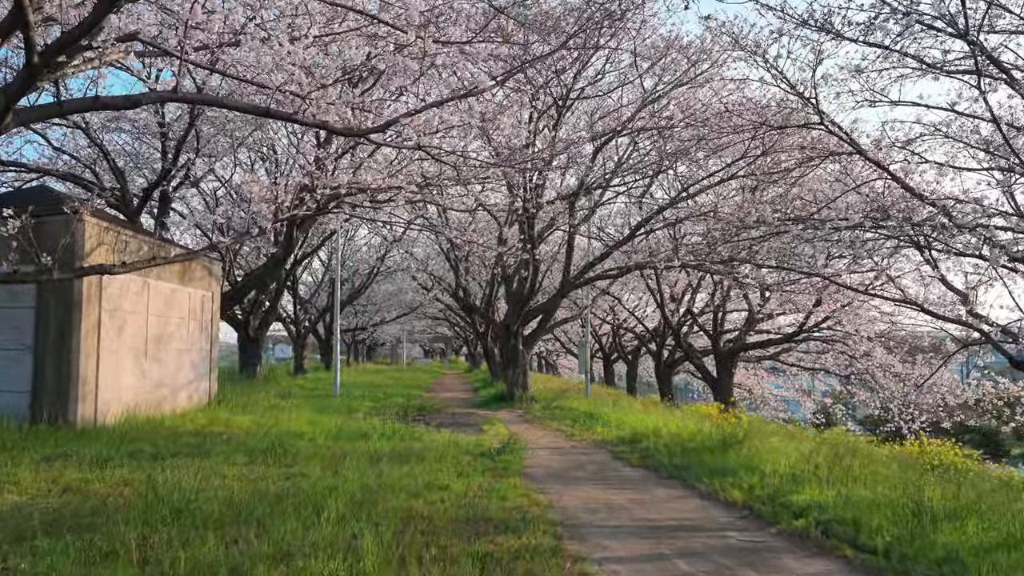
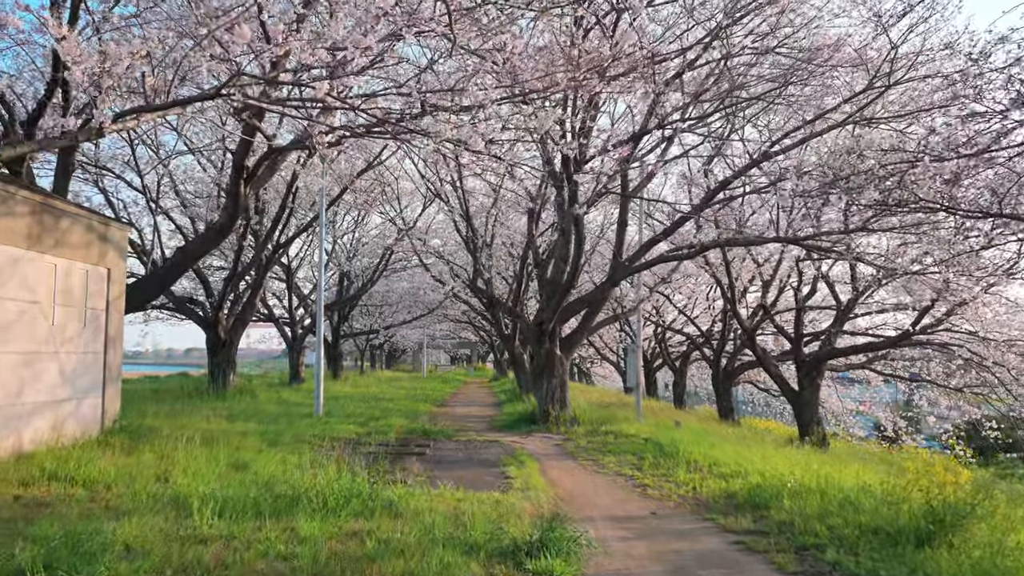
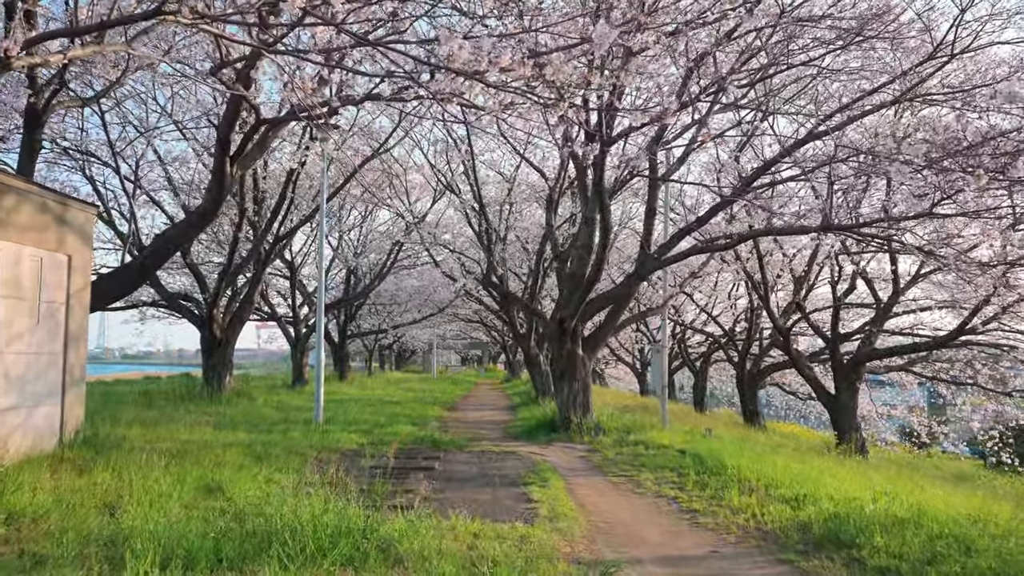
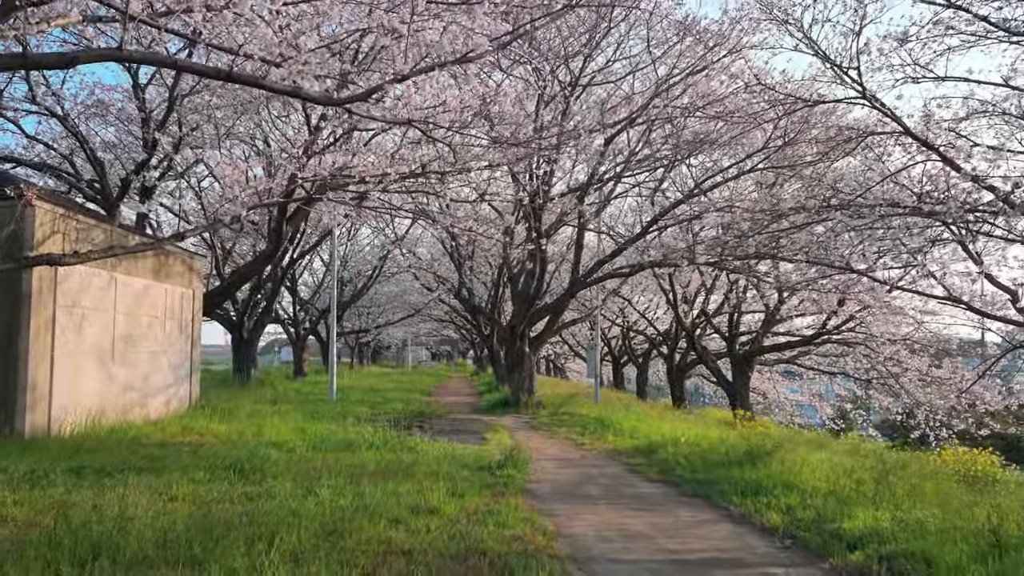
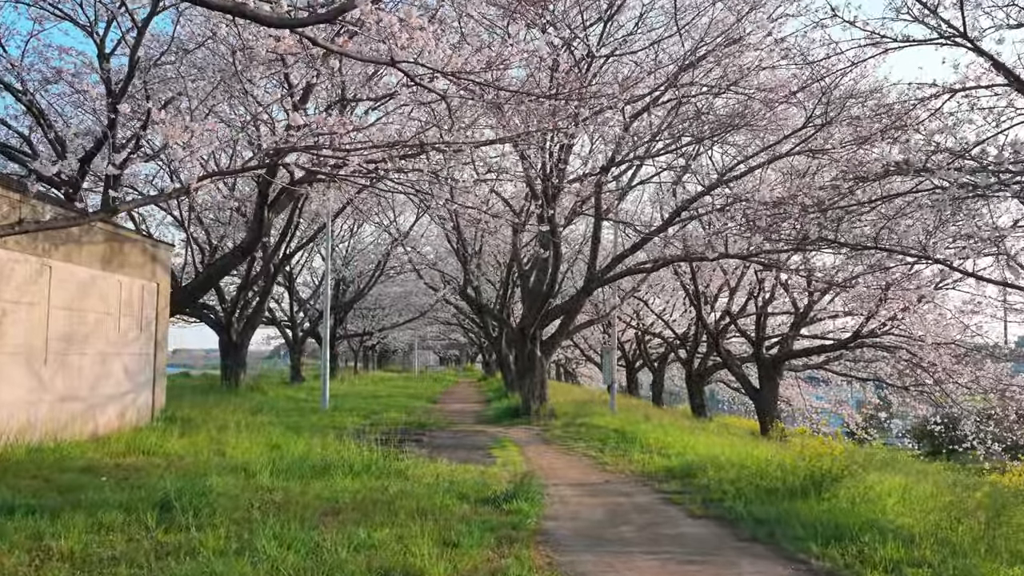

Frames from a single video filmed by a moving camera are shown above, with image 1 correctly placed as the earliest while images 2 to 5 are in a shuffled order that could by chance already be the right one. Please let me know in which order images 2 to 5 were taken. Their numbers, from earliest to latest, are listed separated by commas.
4, 5, 2, 3
